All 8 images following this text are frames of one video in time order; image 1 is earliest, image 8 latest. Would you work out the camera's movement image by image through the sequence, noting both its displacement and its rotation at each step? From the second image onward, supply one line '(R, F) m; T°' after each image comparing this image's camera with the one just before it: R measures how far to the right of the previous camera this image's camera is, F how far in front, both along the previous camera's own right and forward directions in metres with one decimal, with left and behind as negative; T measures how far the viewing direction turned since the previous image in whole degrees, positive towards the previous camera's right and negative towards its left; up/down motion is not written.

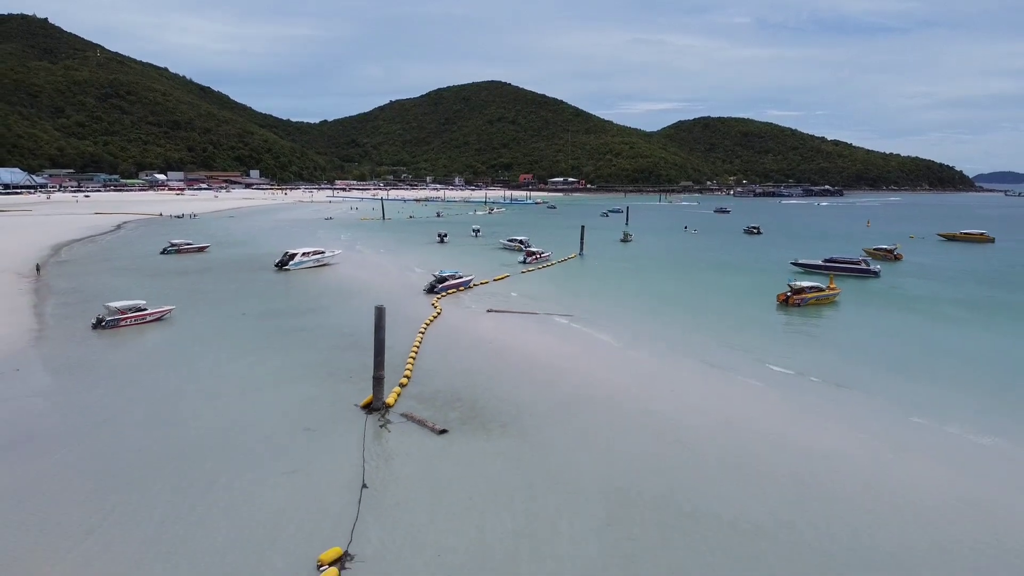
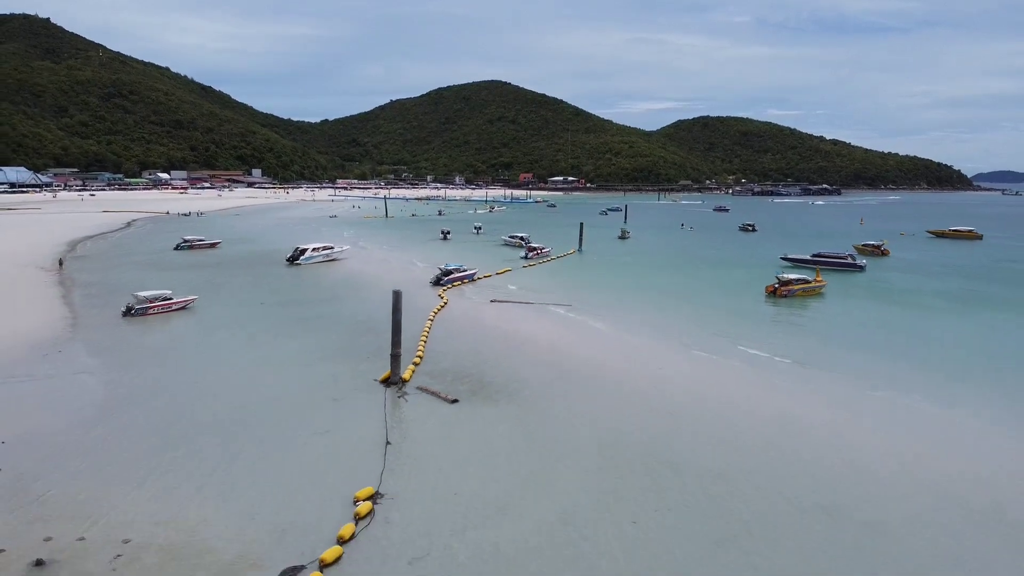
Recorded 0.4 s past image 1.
(-0.1, -1.3) m; 0°
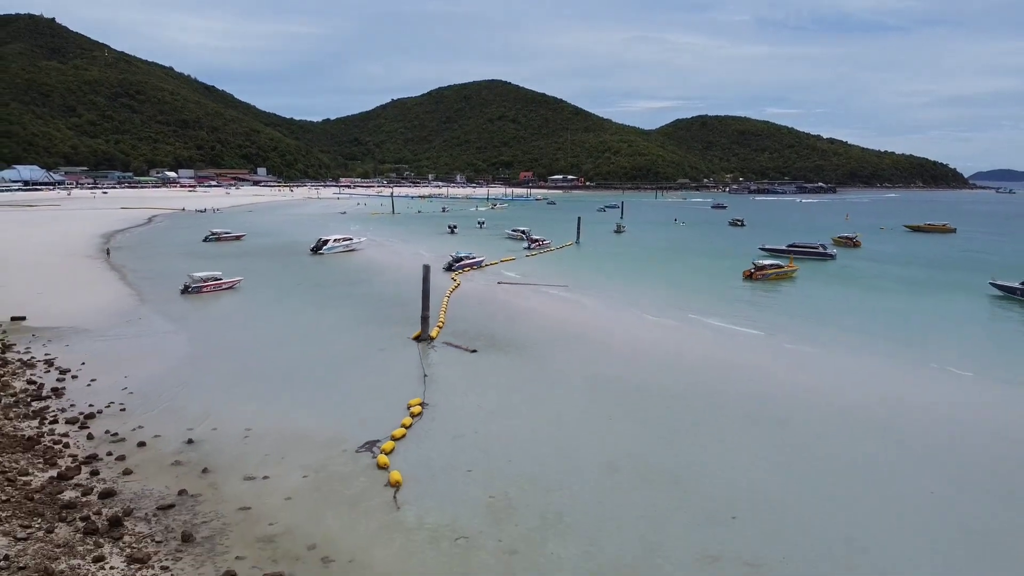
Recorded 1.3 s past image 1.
(-0.2, -3.1) m; 0°
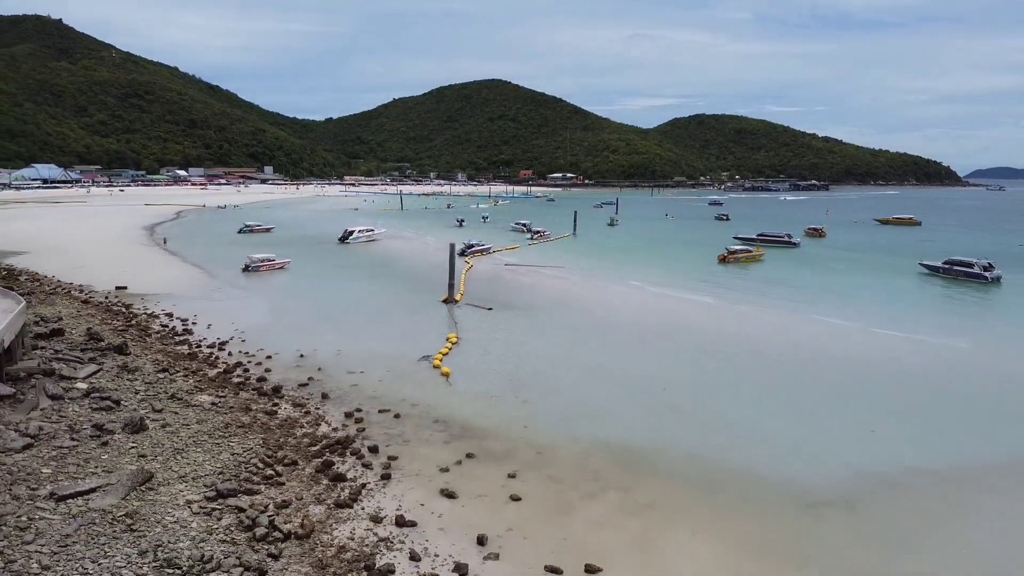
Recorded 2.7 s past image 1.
(-0.2, -4.6) m; 0°
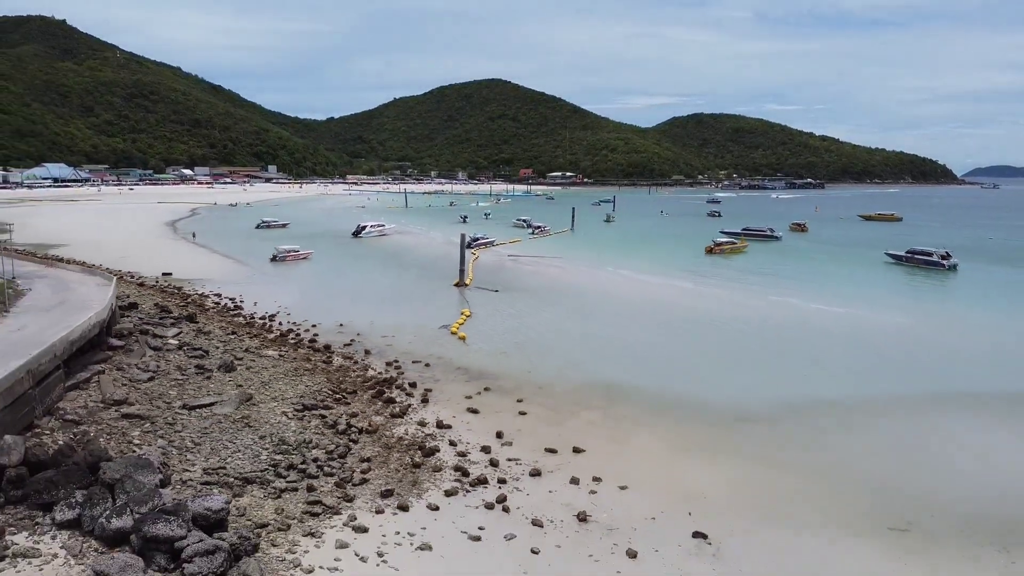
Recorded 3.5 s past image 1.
(-0.1, -2.9) m; 0°
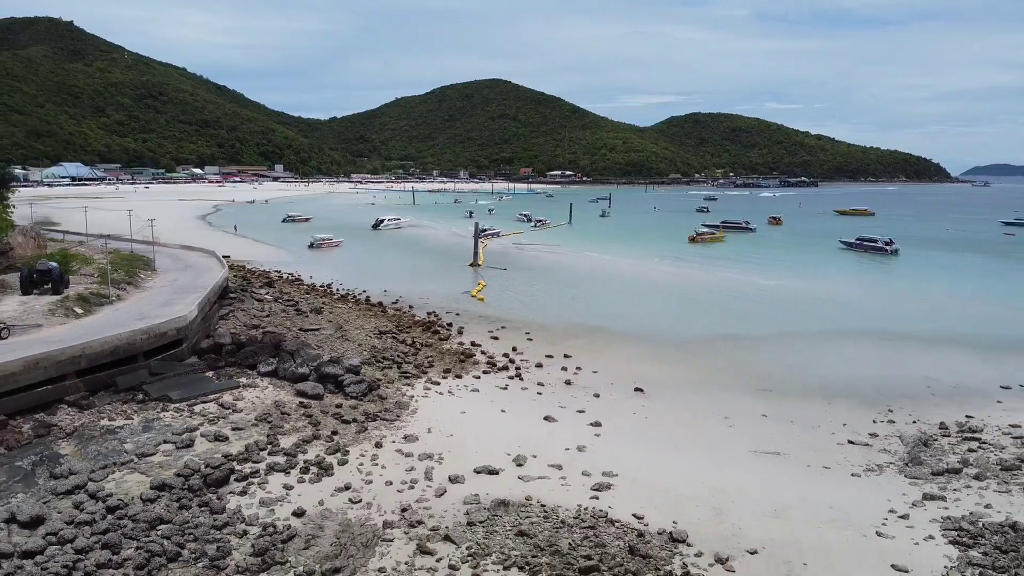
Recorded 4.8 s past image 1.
(-0.3, -4.9) m; 0°
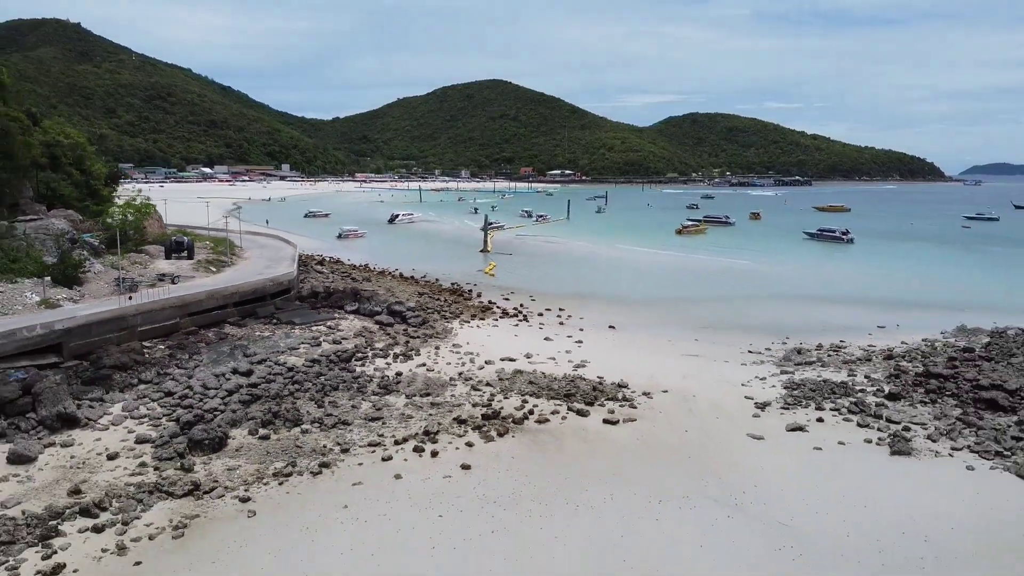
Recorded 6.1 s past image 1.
(-0.3, -5.1) m; 0°
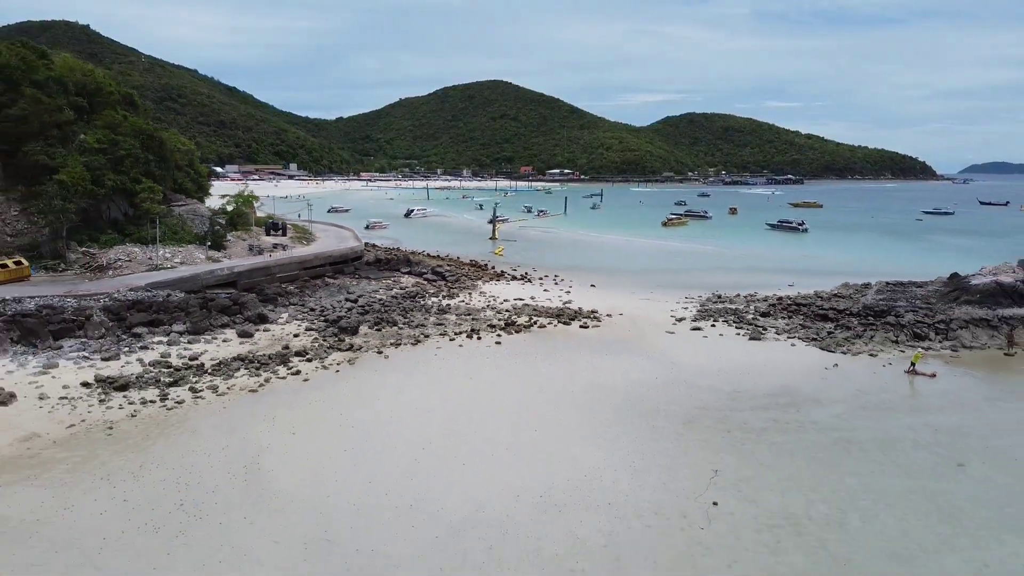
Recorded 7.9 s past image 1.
(-0.3, -6.8) m; 0°
